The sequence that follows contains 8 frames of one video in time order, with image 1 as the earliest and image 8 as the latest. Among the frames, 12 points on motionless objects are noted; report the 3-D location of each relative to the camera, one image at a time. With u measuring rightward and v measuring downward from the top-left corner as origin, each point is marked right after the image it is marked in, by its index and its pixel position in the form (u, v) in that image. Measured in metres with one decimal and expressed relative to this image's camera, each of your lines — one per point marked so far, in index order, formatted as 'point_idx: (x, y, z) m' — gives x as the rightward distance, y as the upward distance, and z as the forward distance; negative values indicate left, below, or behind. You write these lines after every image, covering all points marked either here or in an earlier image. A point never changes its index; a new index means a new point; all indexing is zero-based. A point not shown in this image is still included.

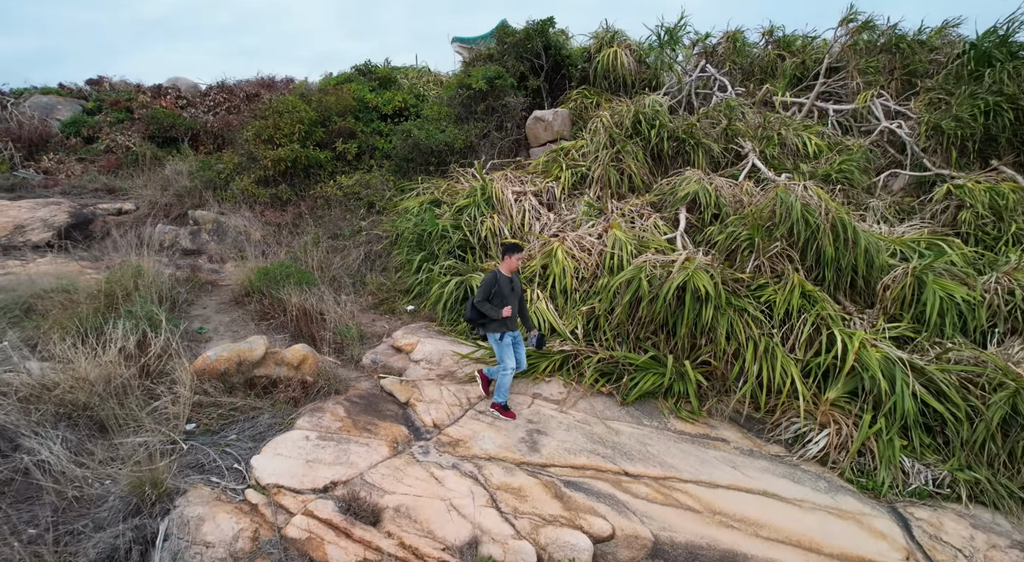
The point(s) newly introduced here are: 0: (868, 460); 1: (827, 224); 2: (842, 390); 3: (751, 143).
0: (+2.3, -1.2, +3.9) m
1: (+2.5, +0.5, +4.8) m
2: (+2.3, -0.7, +4.1) m
3: (+2.5, +1.5, +6.5) m
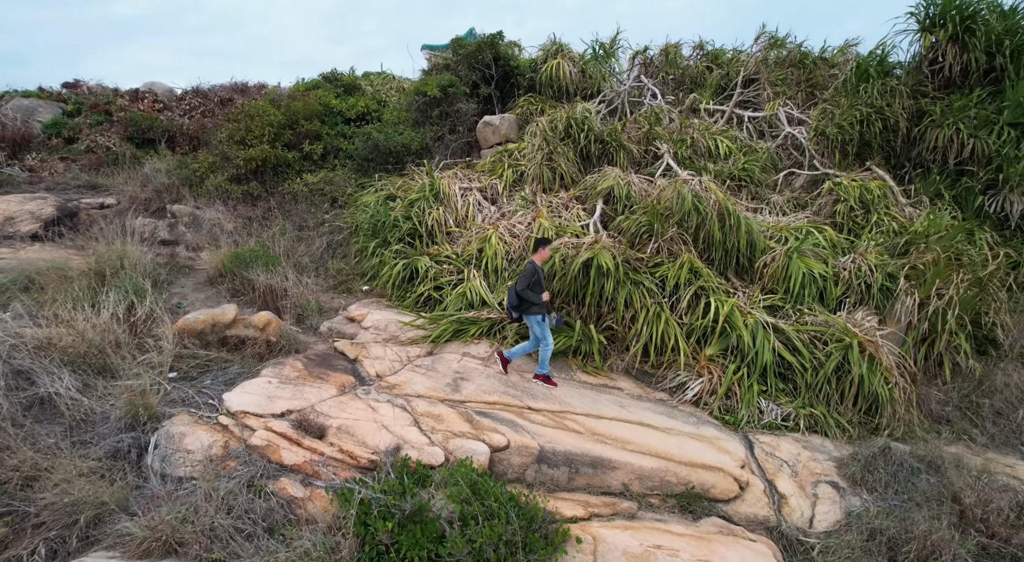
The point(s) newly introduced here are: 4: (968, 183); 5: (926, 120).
0: (+1.8, -1.0, +4.8) m
1: (+1.9, +0.7, +5.7) m
2: (+1.7, -0.6, +5.0) m
3: (+1.9, +1.7, +7.4) m
4: (+5.2, +1.1, +6.8) m
5: (+4.8, +1.9, +6.9) m
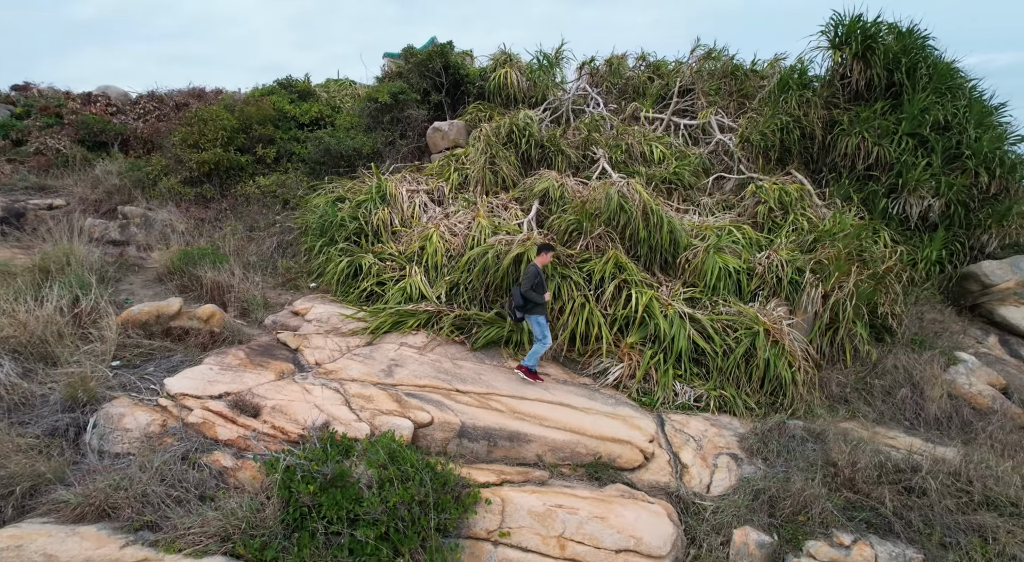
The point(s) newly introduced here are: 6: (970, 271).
0: (+1.2, -0.9, +5.2) m
1: (+1.3, +0.7, +6.1) m
2: (+1.1, -0.5, +5.4) m
3: (+1.2, +1.7, +7.8) m
4: (+4.5, +1.2, +7.4) m
5: (+4.1, +1.9, +7.5) m
6: (+5.7, +0.1, +7.5) m
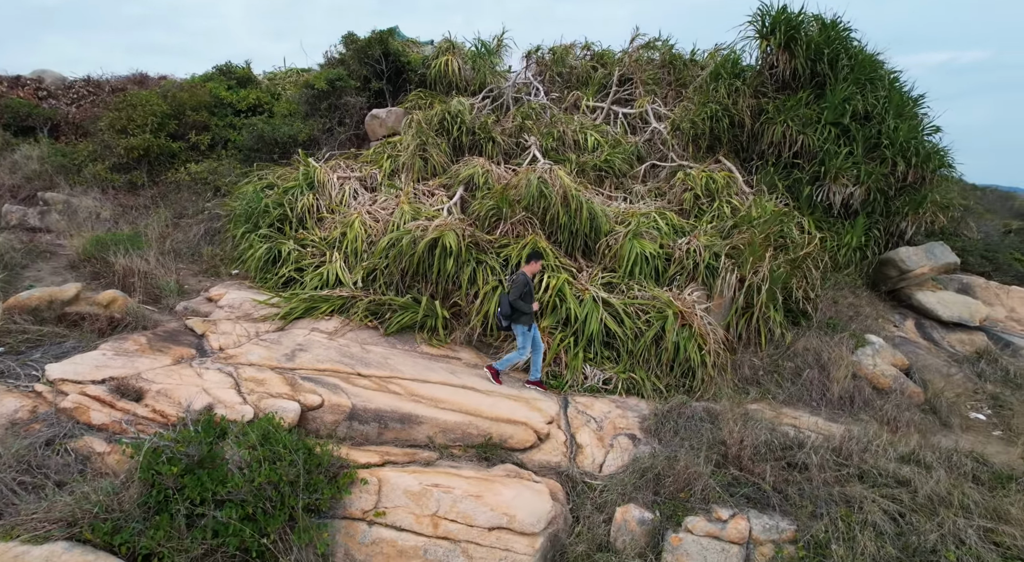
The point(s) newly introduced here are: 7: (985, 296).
0: (+0.4, -0.8, +5.2) m
1: (+0.5, +0.9, +6.1) m
2: (+0.3, -0.4, +5.4) m
3: (+0.3, +1.9, +7.8) m
4: (+3.6, +1.4, +7.5) m
5: (+3.2, +2.1, +7.6) m
6: (+4.9, +0.3, +7.7) m
7: (+6.7, -0.2, +8.3) m
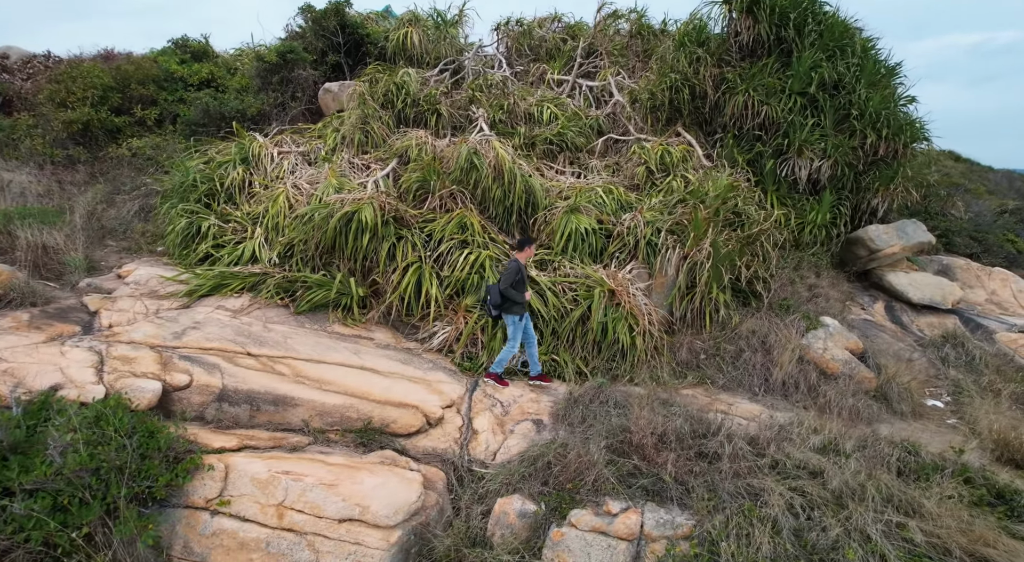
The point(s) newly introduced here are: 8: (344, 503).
0: (-0.3, -0.6, +4.9) m
1: (-0.2, +1.1, +5.8) m
2: (-0.4, -0.1, +5.1) m
3: (-0.4, +2.1, +7.5) m
4: (+3.0, +1.6, +7.1) m
5: (+2.6, +2.4, +7.2) m
6: (+4.2, +0.5, +7.2) m
7: (+6.0, 0.0, +7.8) m
8: (-0.9, -1.2, +3.1) m
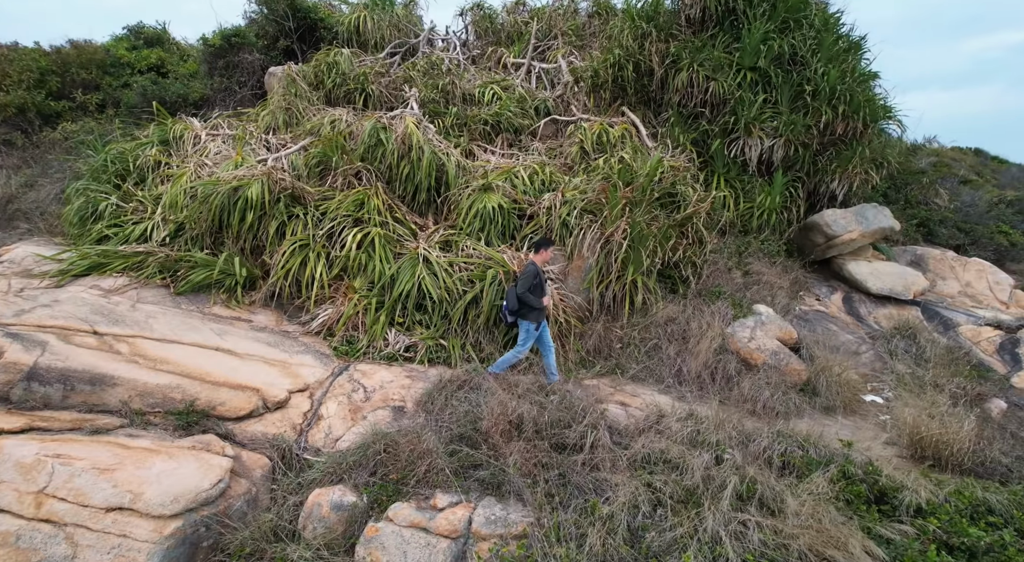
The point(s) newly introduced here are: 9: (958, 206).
0: (-1.2, -0.4, +4.6) m
1: (-1.1, +1.3, +5.4) m
2: (-1.2, 0.0, +4.8) m
3: (-1.2, +2.3, +7.1) m
4: (+2.2, +1.7, +6.7) m
5: (+1.8, +2.5, +6.8) m
6: (+3.4, +0.7, +6.7) m
7: (+5.2, +0.2, +7.3) m
8: (-1.8, -1.0, +2.8) m
9: (+7.0, +1.2, +9.3) m
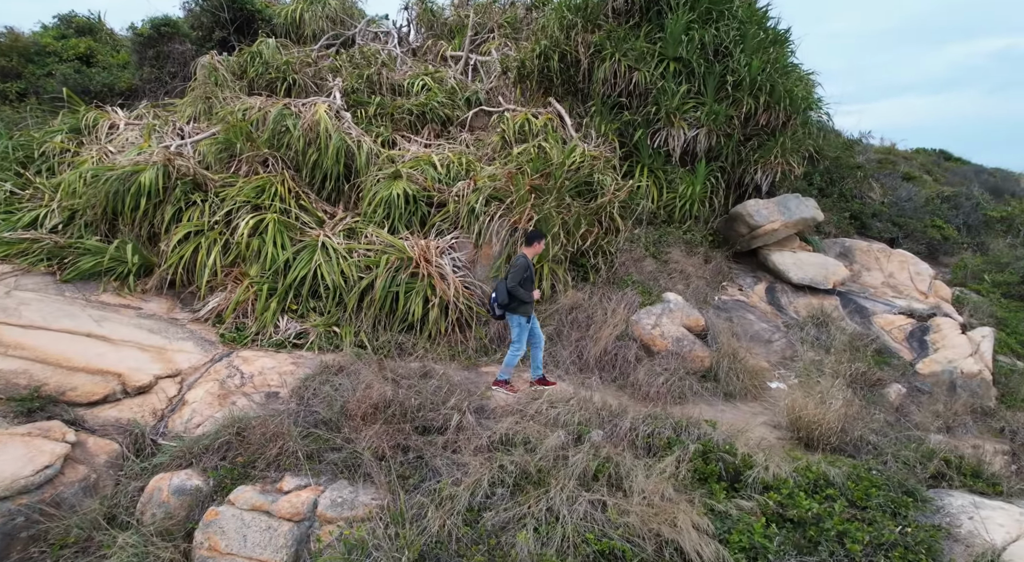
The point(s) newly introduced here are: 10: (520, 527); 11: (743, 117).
0: (-2.0, -0.3, +4.5) m
1: (-1.9, +1.4, +5.4) m
2: (-2.0, +0.1, +4.7) m
3: (-2.0, +2.4, +7.1) m
4: (+1.3, +1.8, +6.6) m
5: (+0.9, +2.6, +6.8) m
6: (+2.6, +0.8, +6.7) m
7: (+4.4, +0.3, +7.3) m
8: (-2.6, -0.9, +2.6) m
9: (+6.0, +1.3, +9.4) m
10: (0.0, -1.1, +2.7) m
11: (+2.6, +1.9, +6.7) m
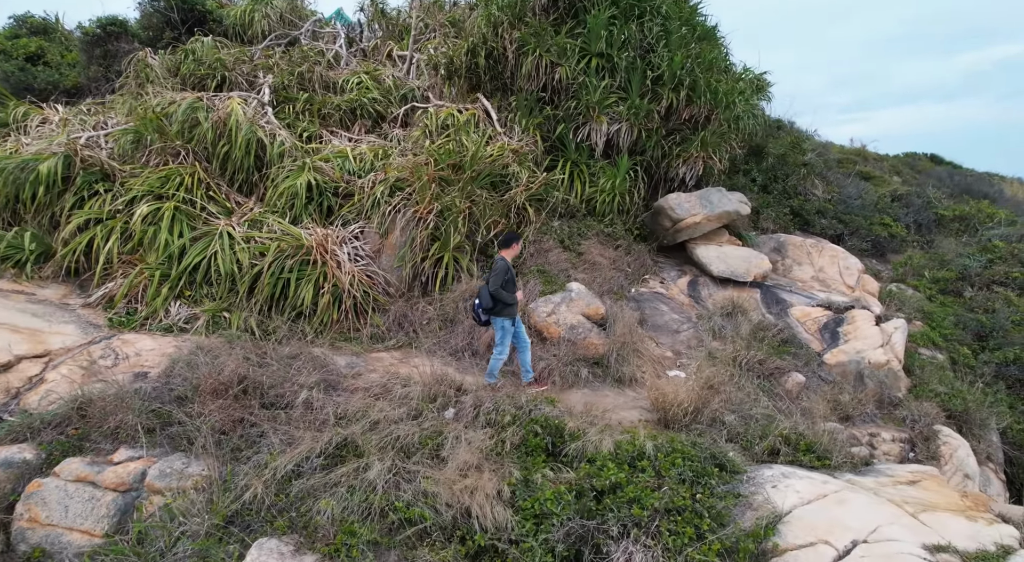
0: (-2.8, -0.2, +4.5) m
1: (-2.8, +1.5, +5.4) m
2: (-2.9, +0.2, +4.7) m
3: (-2.9, +2.5, +7.1) m
4: (+0.5, +1.9, +6.7) m
5: (+0.1, +2.7, +6.8) m
6: (+1.7, +0.9, +6.8) m
7: (+3.5, +0.3, +7.4) m
8: (-3.4, -0.7, +2.7) m
9: (+5.2, +1.3, +9.4) m
10: (-0.8, -1.0, +2.7) m
11: (+1.8, +1.9, +6.8) m
